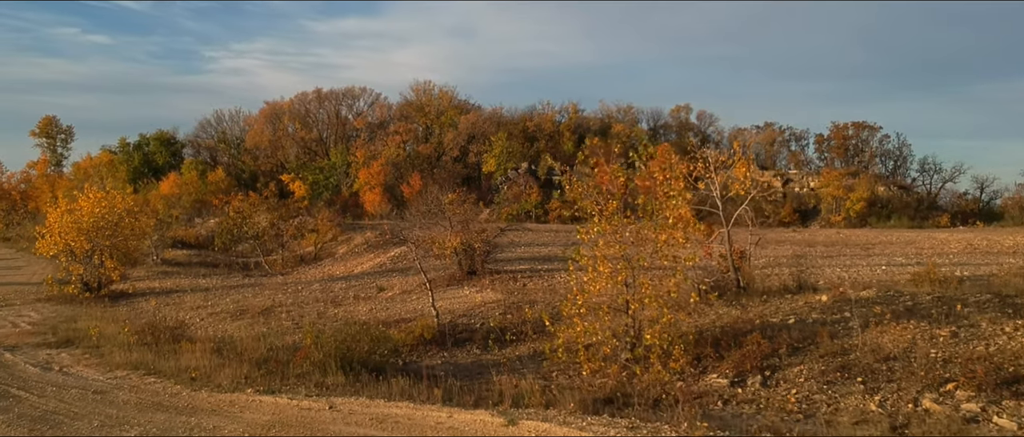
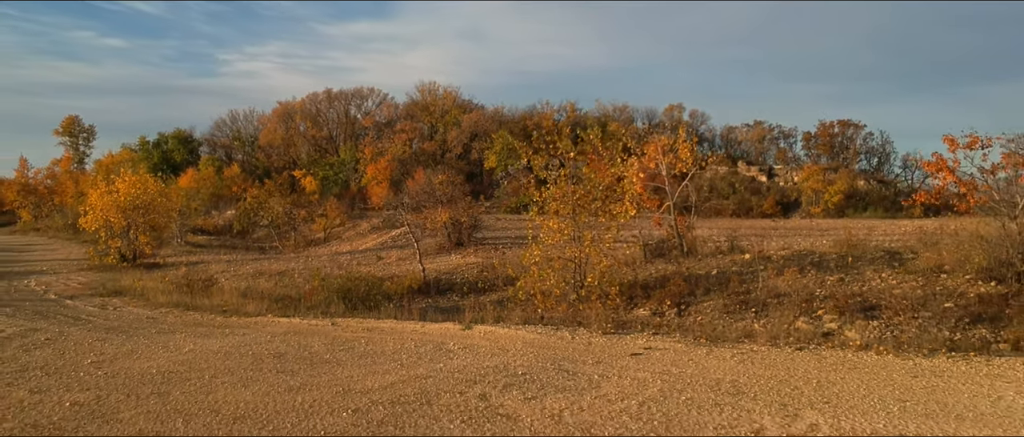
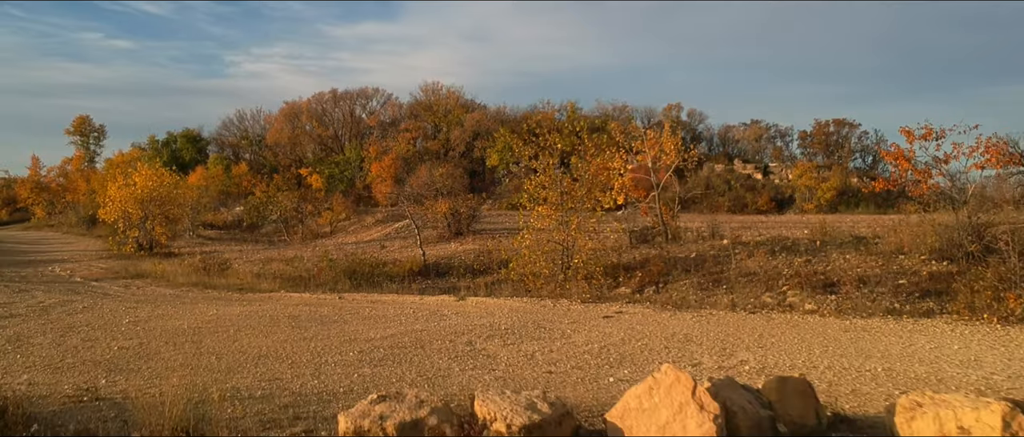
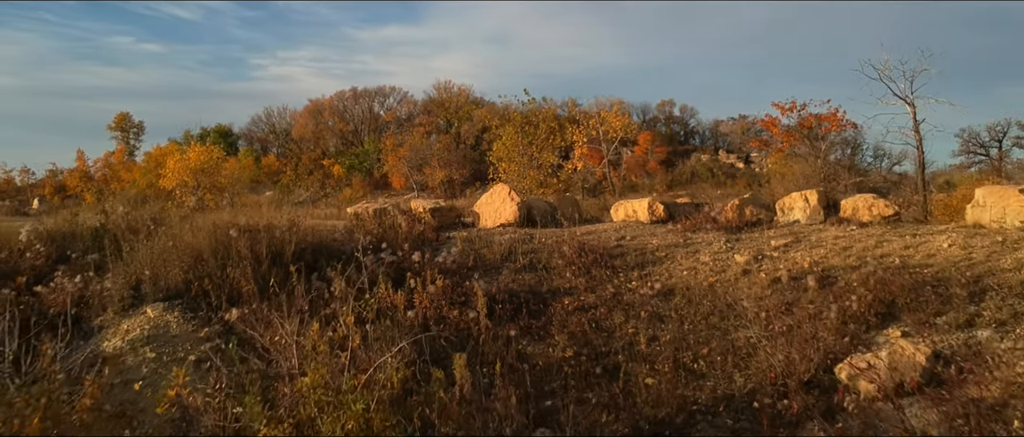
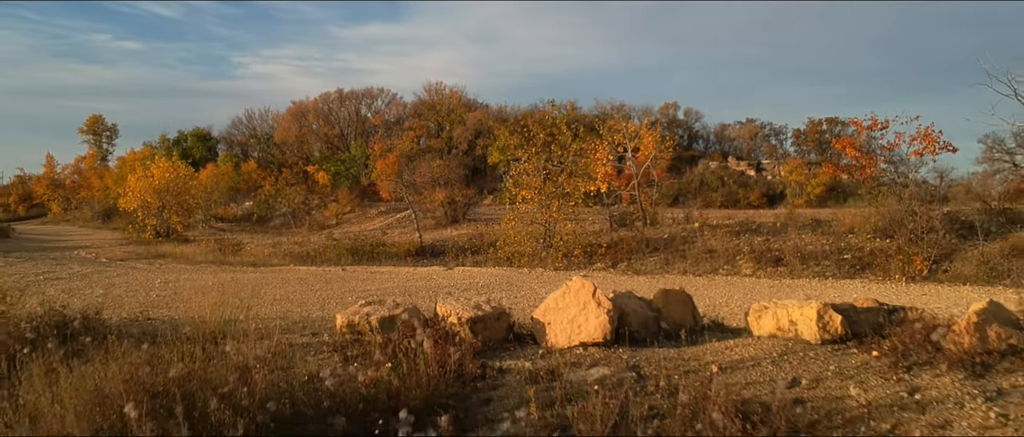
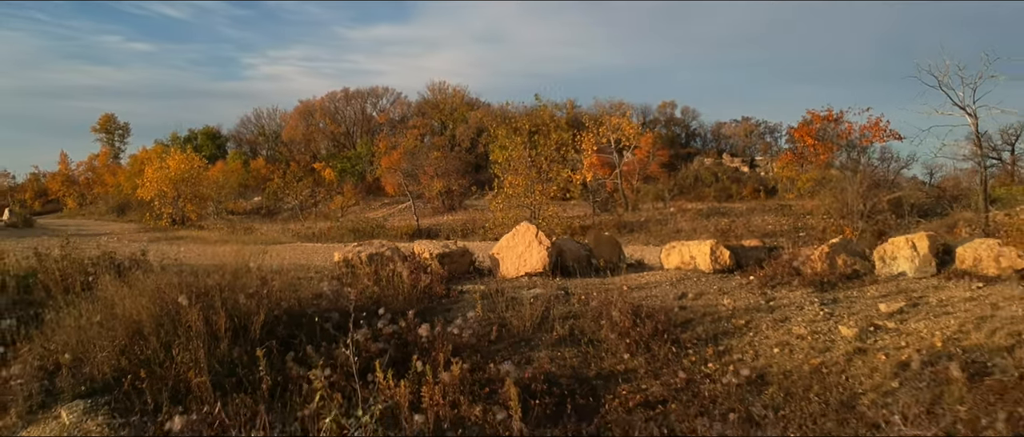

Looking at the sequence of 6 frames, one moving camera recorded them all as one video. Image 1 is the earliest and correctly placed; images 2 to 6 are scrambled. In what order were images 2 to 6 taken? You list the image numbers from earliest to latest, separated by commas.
2, 3, 5, 6, 4
